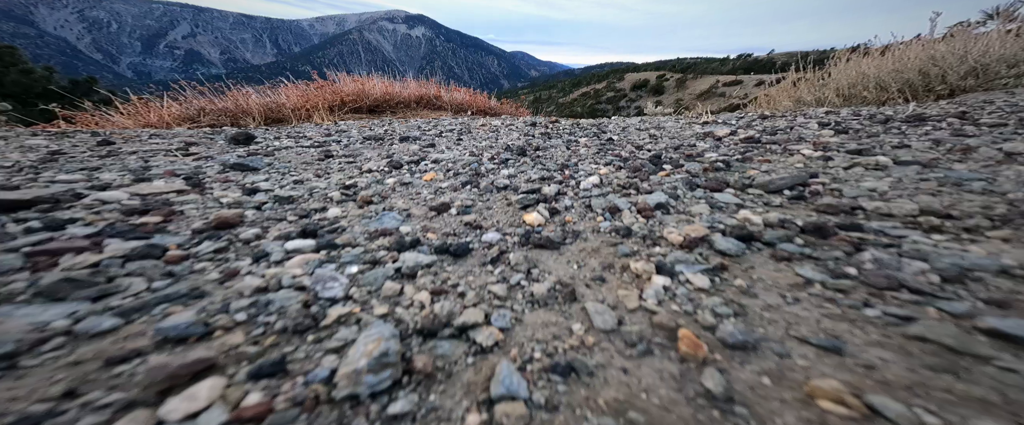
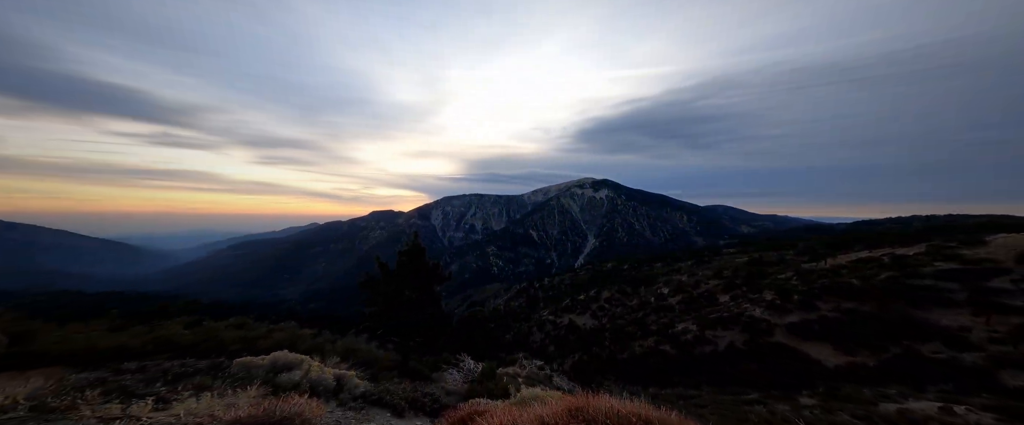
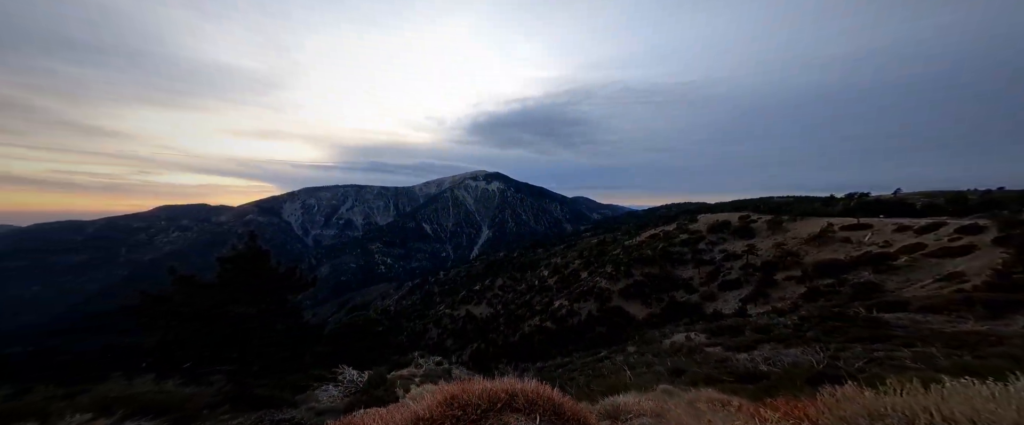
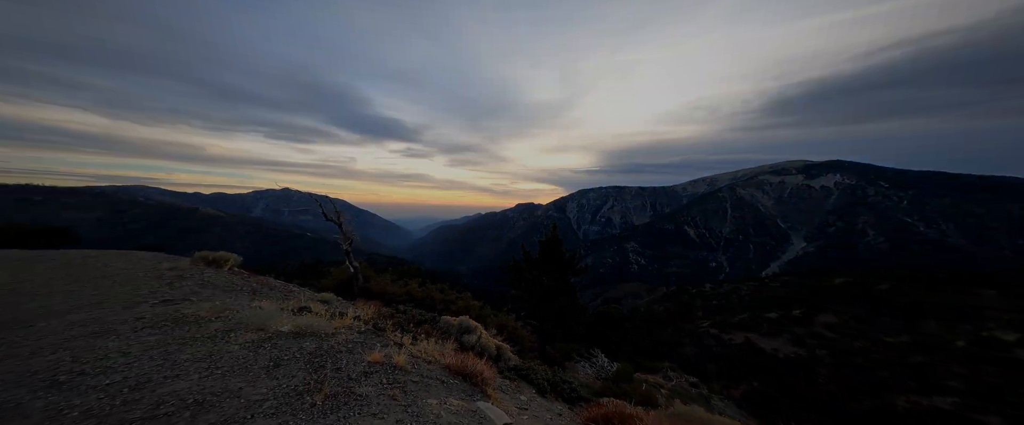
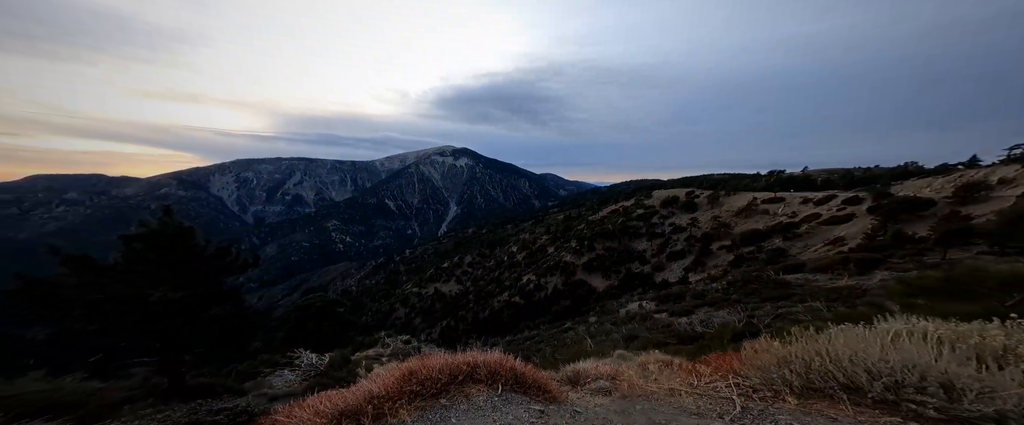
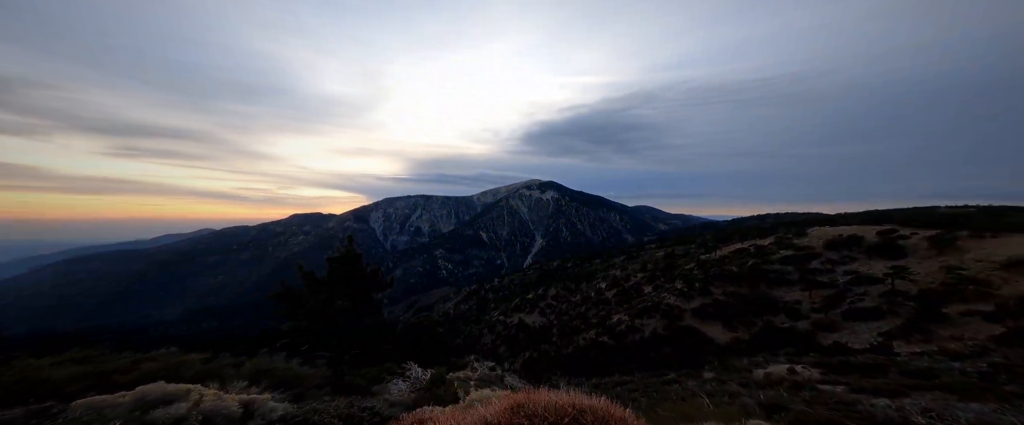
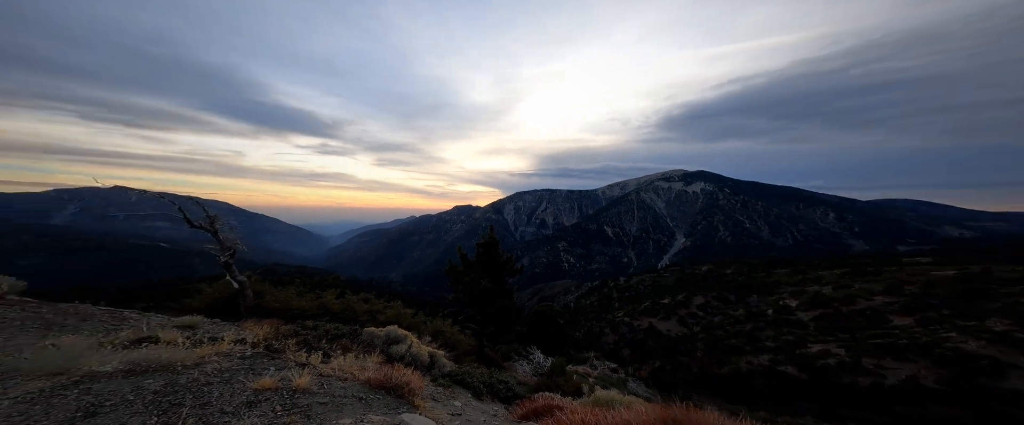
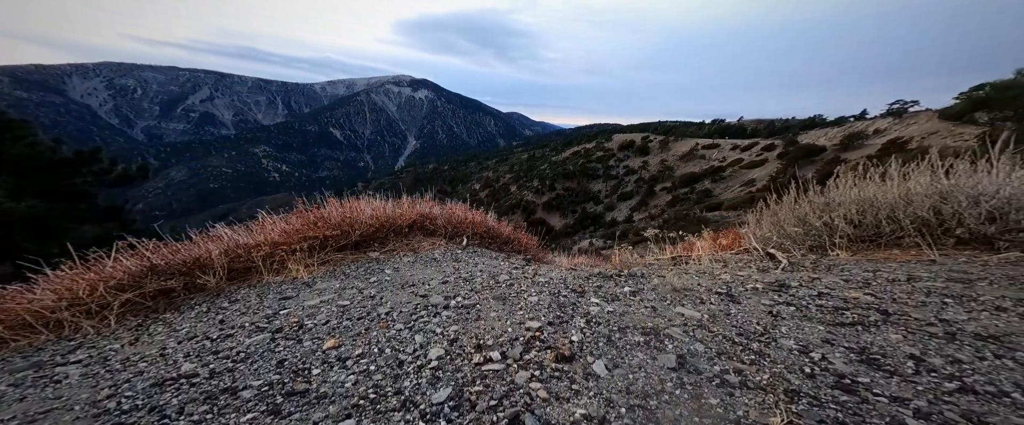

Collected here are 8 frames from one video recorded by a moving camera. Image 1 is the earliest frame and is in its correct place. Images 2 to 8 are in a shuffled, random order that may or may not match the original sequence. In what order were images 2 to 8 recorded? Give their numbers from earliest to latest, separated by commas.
8, 5, 3, 6, 2, 7, 4
